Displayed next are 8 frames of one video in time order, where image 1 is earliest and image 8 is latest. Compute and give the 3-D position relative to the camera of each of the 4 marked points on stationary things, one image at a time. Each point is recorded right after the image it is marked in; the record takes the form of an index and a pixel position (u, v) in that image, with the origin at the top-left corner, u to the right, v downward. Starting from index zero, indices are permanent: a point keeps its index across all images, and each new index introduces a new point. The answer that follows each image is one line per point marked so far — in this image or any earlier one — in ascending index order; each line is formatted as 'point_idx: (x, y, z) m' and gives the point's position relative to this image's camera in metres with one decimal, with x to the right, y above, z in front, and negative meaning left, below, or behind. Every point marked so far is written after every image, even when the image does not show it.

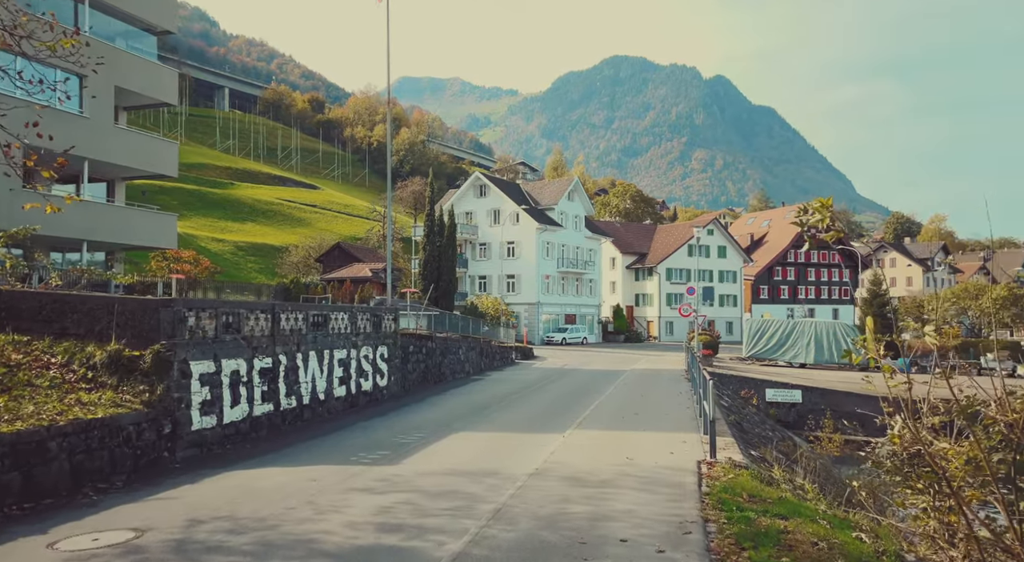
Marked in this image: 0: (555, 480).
0: (+0.5, -2.2, +8.1) m
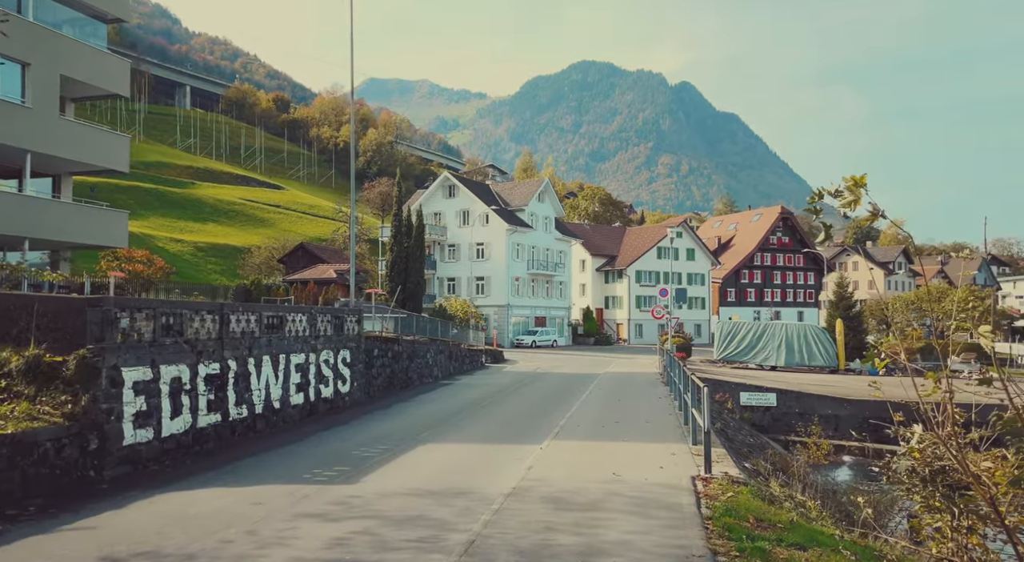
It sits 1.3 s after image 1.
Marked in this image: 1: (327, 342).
0: (+0.2, -2.2, +7.2) m
1: (-4.0, -1.3, +15.4) m
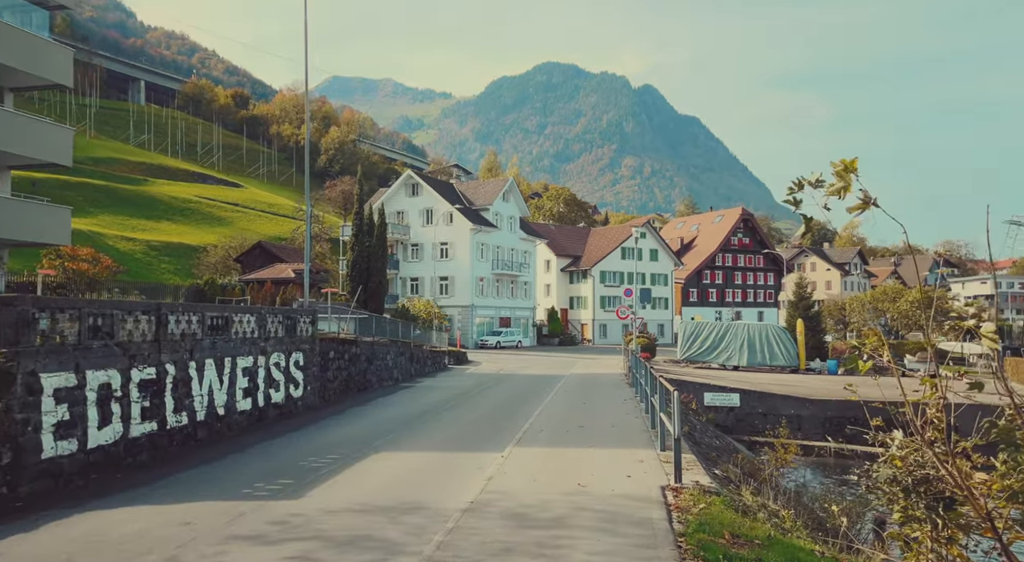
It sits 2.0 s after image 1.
0: (-0.2, -2.2, +6.6) m
1: (-4.8, -1.3, +14.6) m
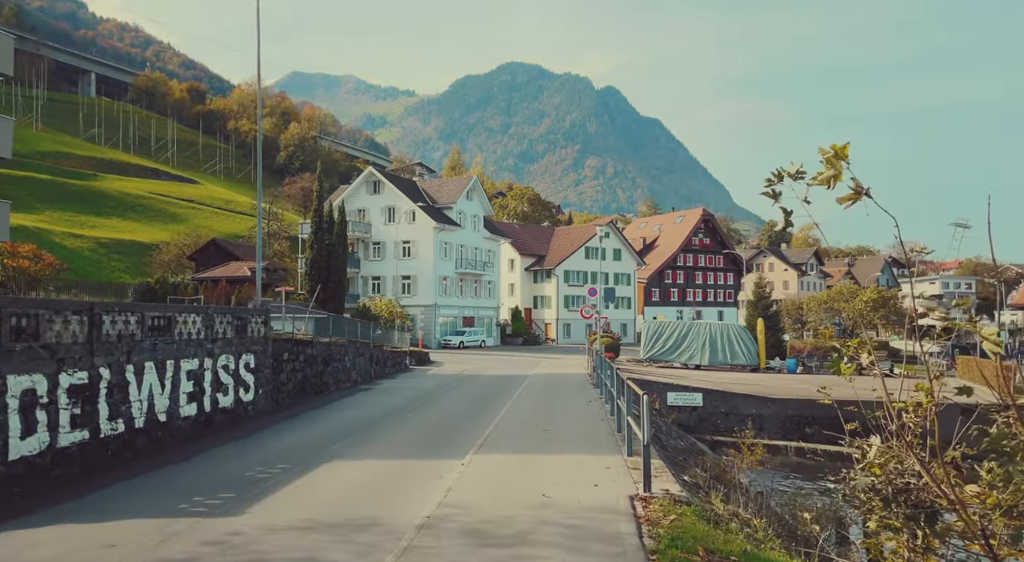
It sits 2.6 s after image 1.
0: (-0.5, -2.1, +6.1) m
1: (-5.5, -1.2, +13.8) m
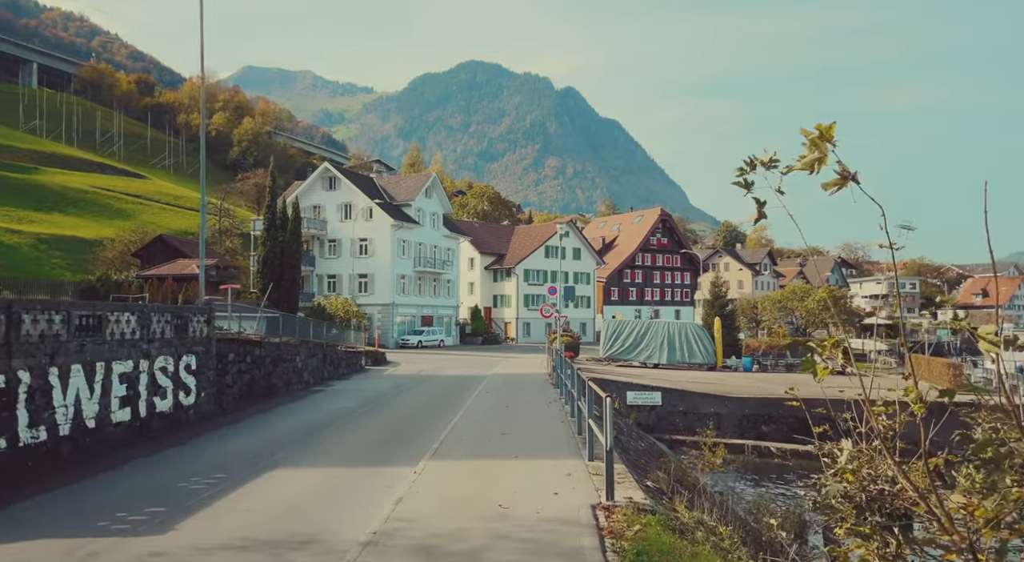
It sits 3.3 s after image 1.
0: (-0.9, -2.1, +5.6) m
1: (-6.3, -1.2, +13.0) m
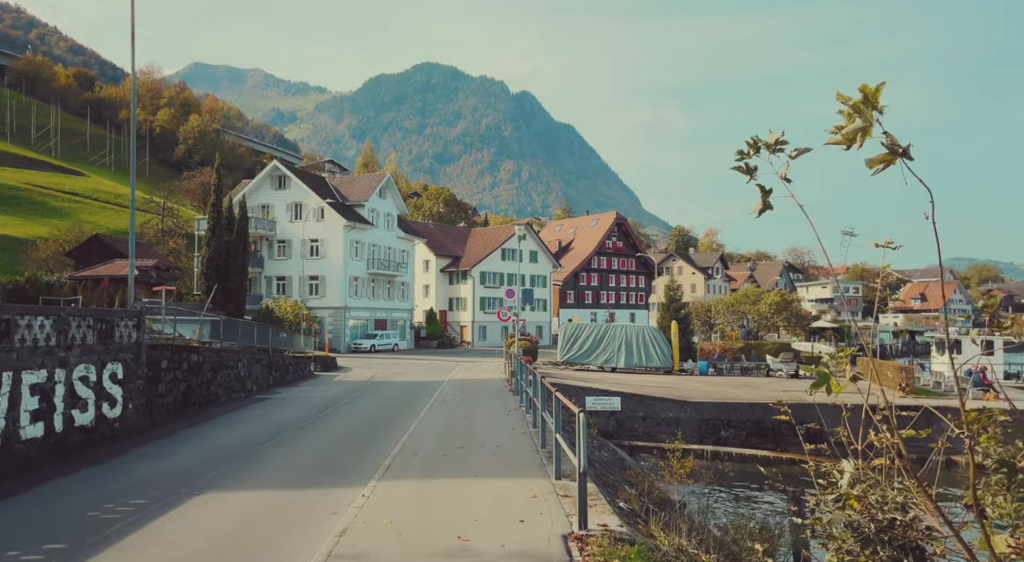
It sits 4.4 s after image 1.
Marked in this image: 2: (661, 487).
0: (-1.2, -2.1, +4.7) m
1: (-7.0, -1.2, +11.8) m
2: (+2.3, -3.1, +11.0) m
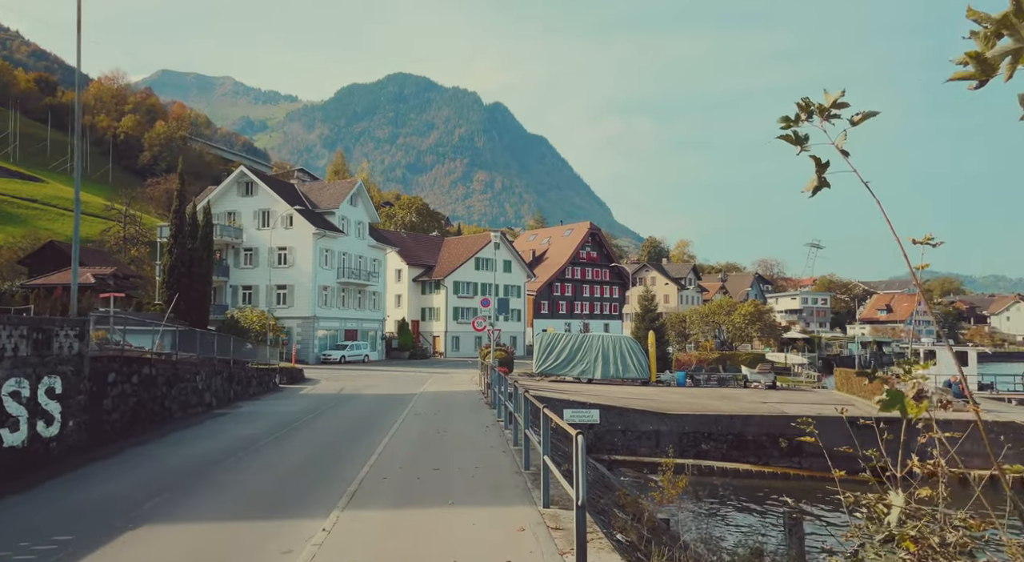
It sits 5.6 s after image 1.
0: (-1.2, -2.1, +3.7) m
1: (-7.3, -1.2, +10.6) m
2: (+2.0, -3.2, +10.1) m
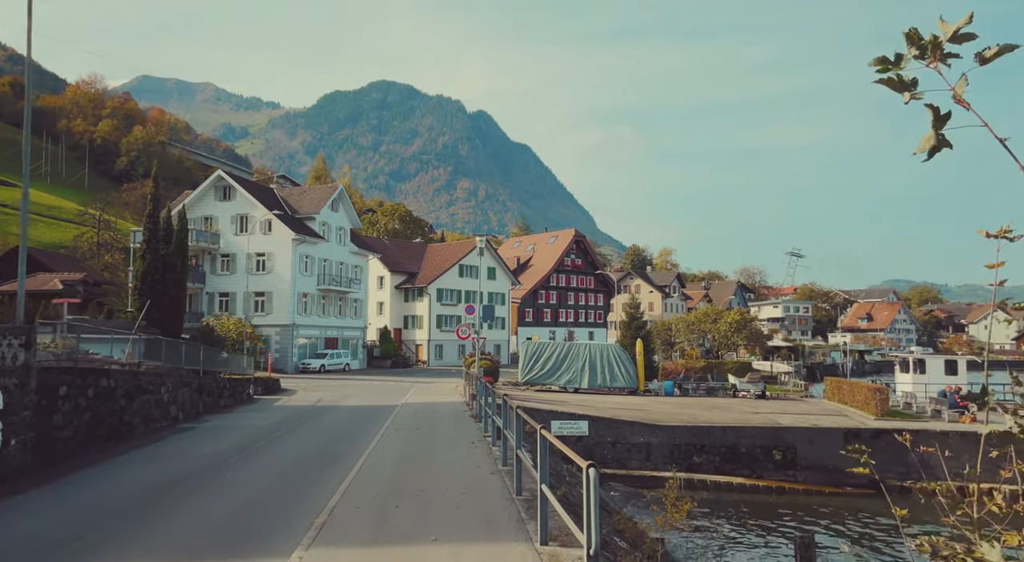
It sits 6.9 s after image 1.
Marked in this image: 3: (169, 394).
0: (-1.2, -2.0, +2.7) m
1: (-7.4, -1.3, +9.5) m
2: (+1.9, -3.2, +9.2) m
3: (-8.7, -2.8, +18.4) m
